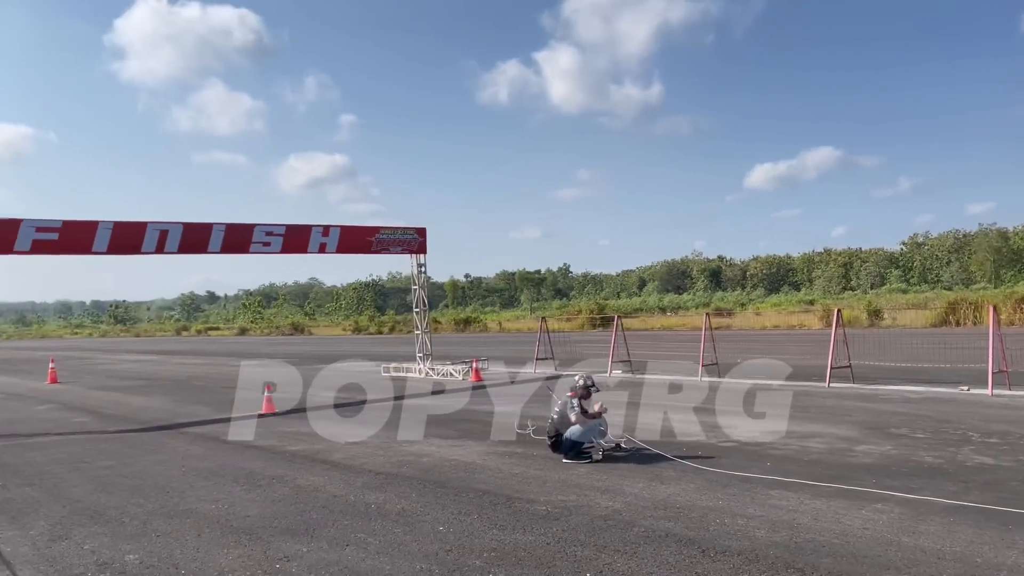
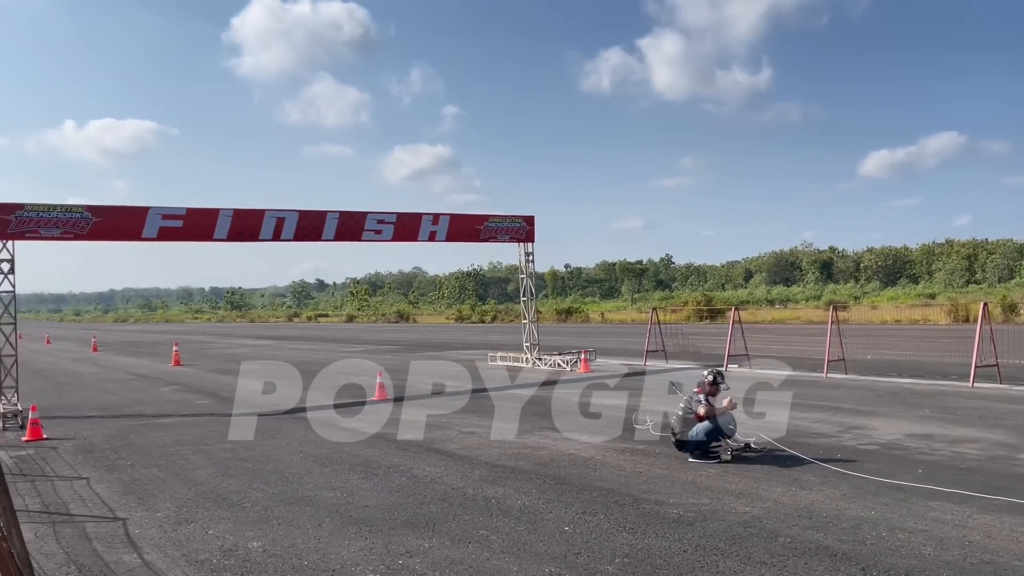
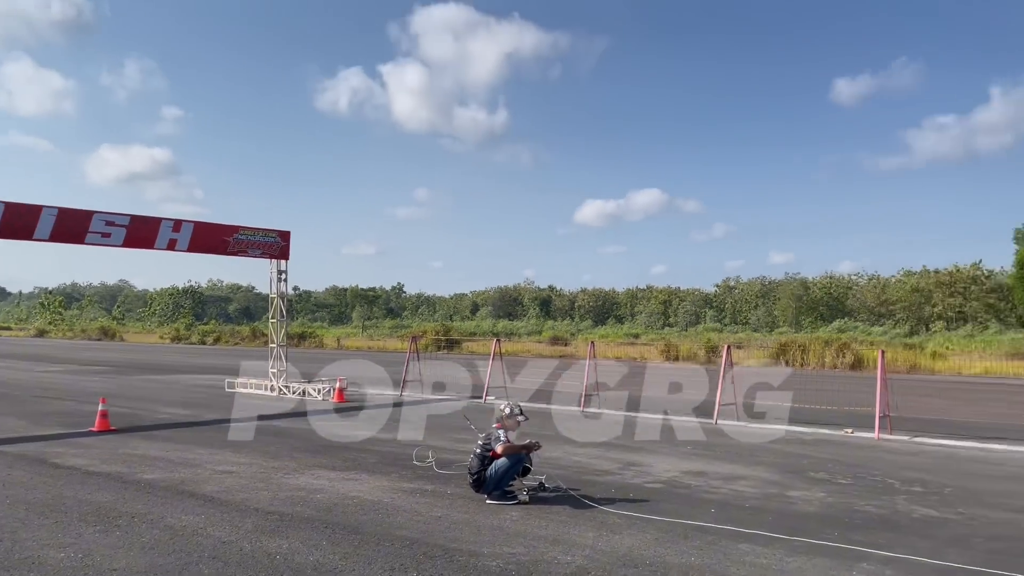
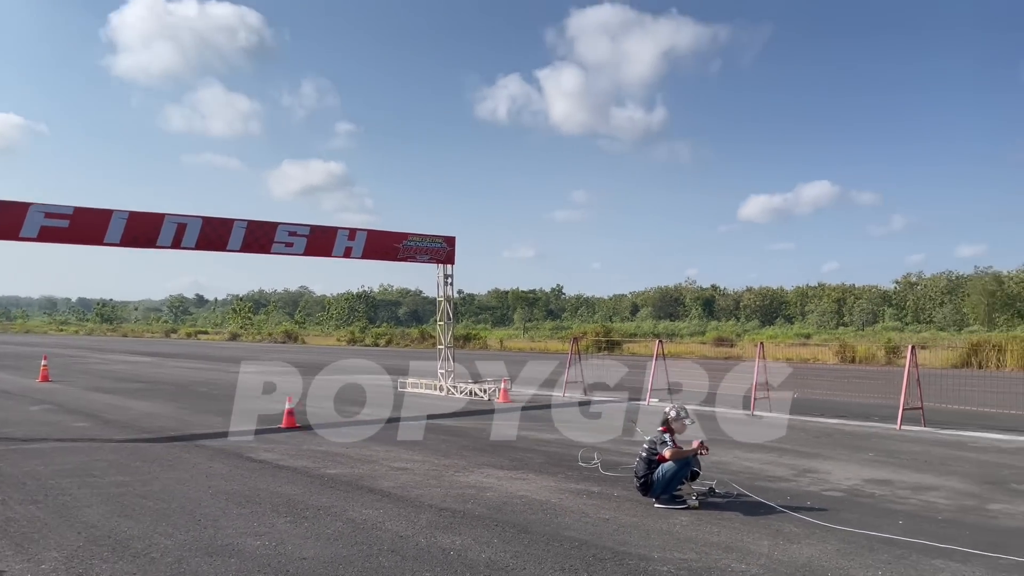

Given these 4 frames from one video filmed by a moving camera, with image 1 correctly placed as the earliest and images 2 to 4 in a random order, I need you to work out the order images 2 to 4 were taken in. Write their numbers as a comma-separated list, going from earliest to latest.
2, 4, 3
